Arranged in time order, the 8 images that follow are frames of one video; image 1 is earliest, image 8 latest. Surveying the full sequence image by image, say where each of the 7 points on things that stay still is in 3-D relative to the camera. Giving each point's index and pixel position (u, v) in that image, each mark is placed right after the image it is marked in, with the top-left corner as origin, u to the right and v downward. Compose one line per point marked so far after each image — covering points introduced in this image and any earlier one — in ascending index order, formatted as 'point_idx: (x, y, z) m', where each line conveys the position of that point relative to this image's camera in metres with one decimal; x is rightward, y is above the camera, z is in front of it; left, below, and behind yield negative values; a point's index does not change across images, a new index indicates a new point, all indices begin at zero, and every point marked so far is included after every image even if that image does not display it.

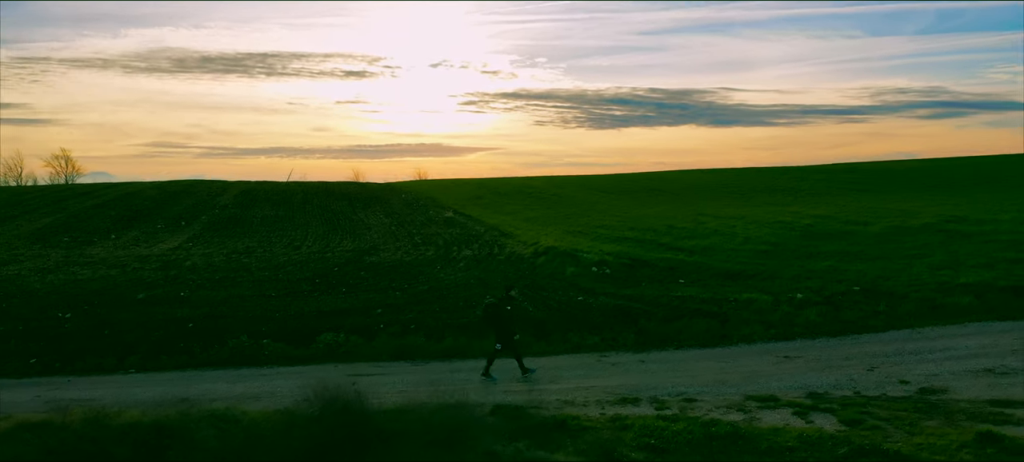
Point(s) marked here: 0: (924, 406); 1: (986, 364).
0: (+7.1, -3.0, +14.2) m
1: (+9.7, -2.7, +16.9) m
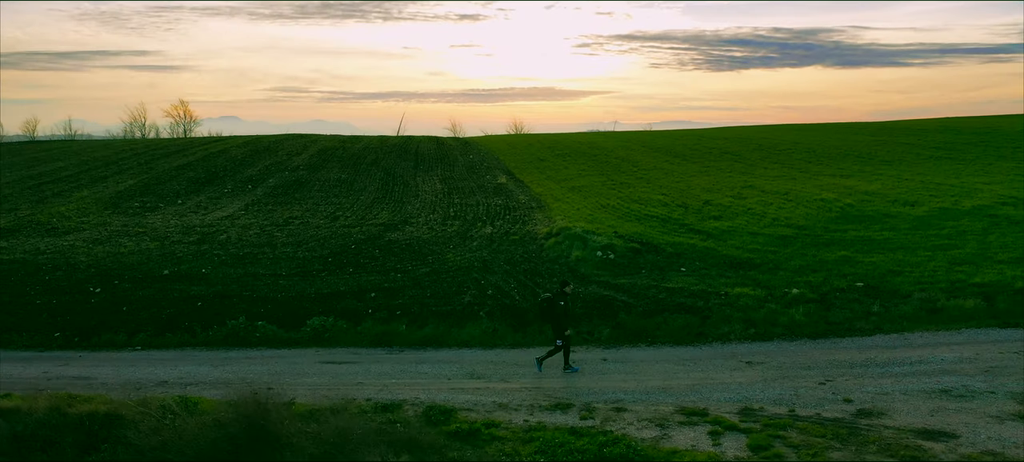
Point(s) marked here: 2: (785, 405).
0: (+5.6, -3.4, +13.8) m
1: (+8.5, -3.0, +16.1) m
2: (+5.1, -3.3, +15.4) m
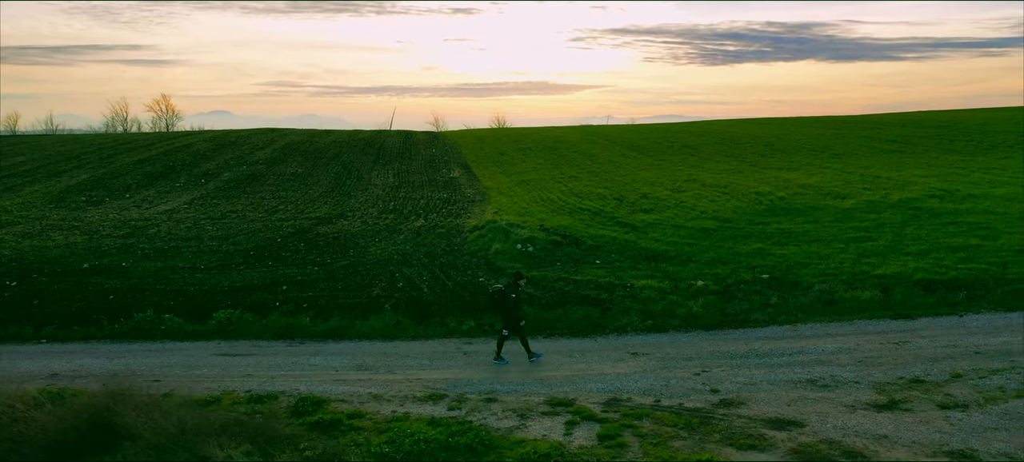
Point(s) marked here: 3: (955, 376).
0: (+3.1, -3.3, +14.0) m
1: (+6.0, -2.8, +16.3) m
2: (+2.6, -3.1, +15.6) m
3: (+8.3, -2.7, +15.5) m
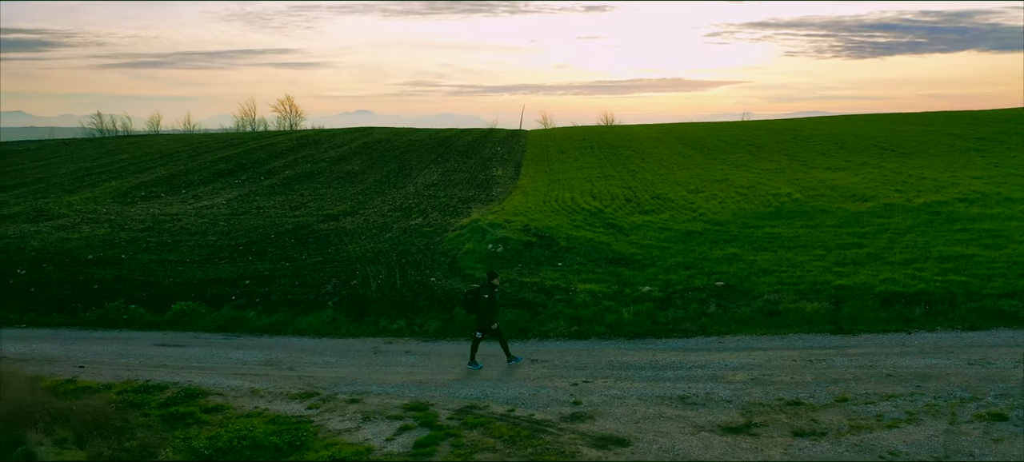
0: (+0.2, -3.3, +13.4) m
1: (+3.4, -2.9, +15.2) m
2: (-0.1, -3.2, +15.0) m
3: (+5.6, -2.9, +14.1) m
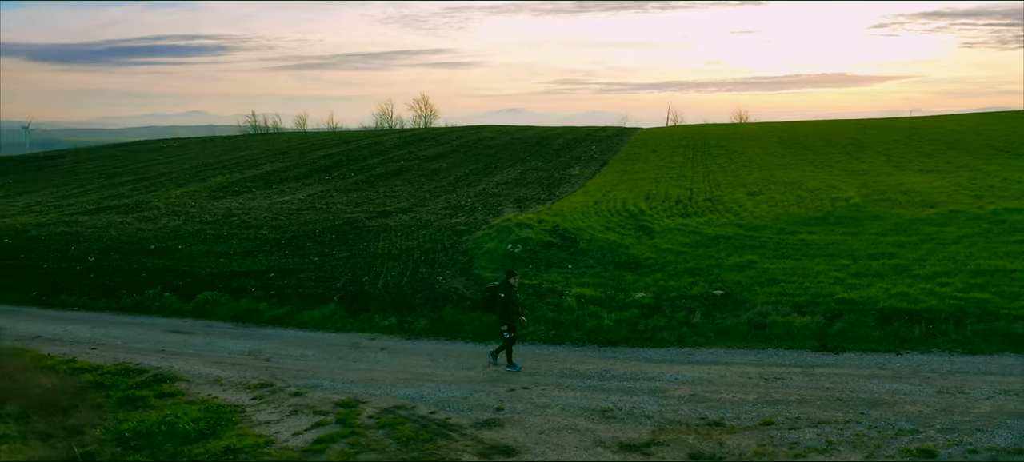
0: (-1.5, -3.4, +13.3) m
1: (+2.0, -3.0, +14.5) m
2: (-1.4, -3.2, +15.0) m
3: (+4.0, -3.0, +13.0) m
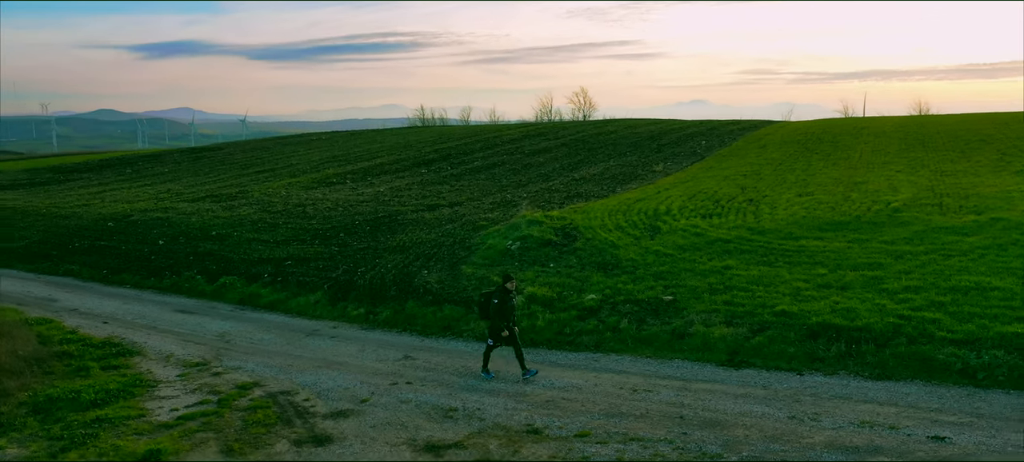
0: (-4.2, -3.3, +14.1) m
1: (-0.5, -3.0, +14.4) m
2: (-3.8, -3.1, +15.7) m
3: (+1.0, -3.1, +12.6) m
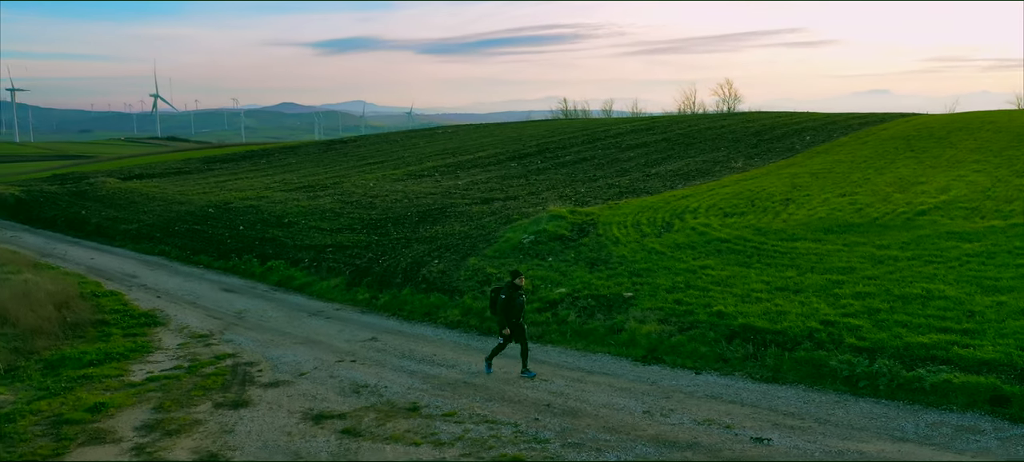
0: (-6.0, -3.1, +16.2) m
1: (-2.3, -2.9, +15.8) m
2: (-5.2, -2.9, +17.7) m
3: (-1.1, -3.1, +13.7) m
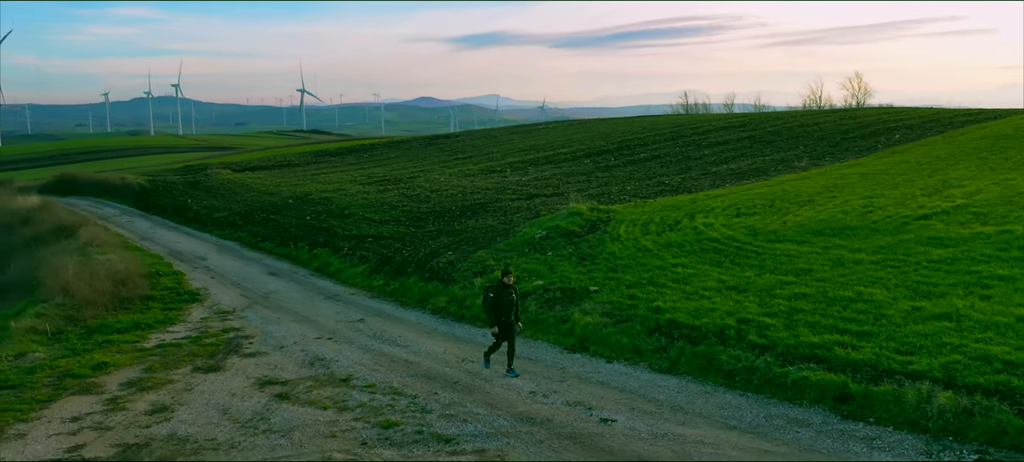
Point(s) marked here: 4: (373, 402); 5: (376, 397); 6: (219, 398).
0: (-7.2, -2.8, +18.8) m
1: (-3.6, -2.7, +17.8) m
2: (-6.2, -2.7, +20.1) m
3: (-2.7, -2.9, +15.6) m
4: (-2.4, -3.0, +14.5) m
5: (-2.4, -3.0, +14.7) m
6: (-5.5, -3.1, +15.4) m
